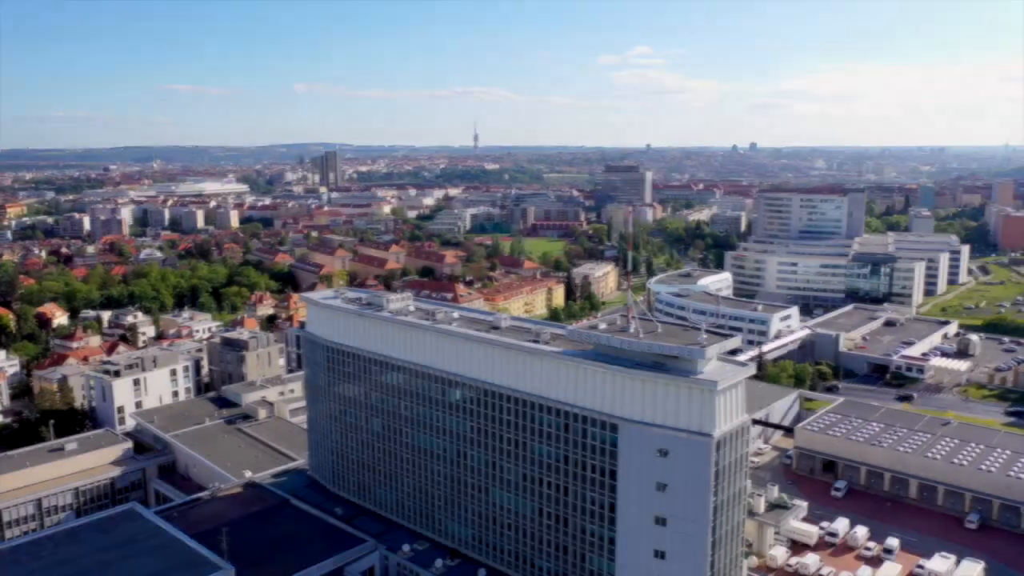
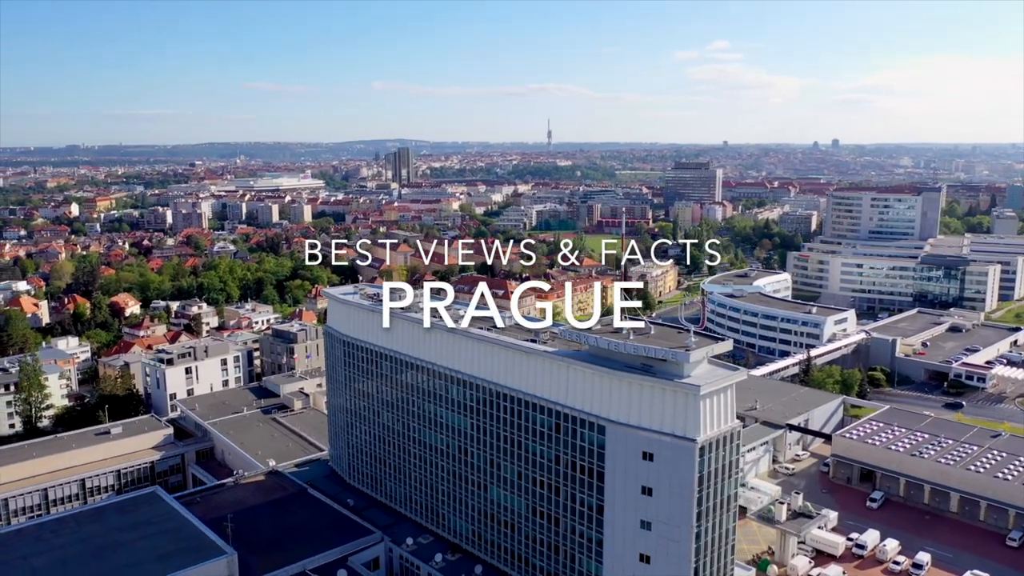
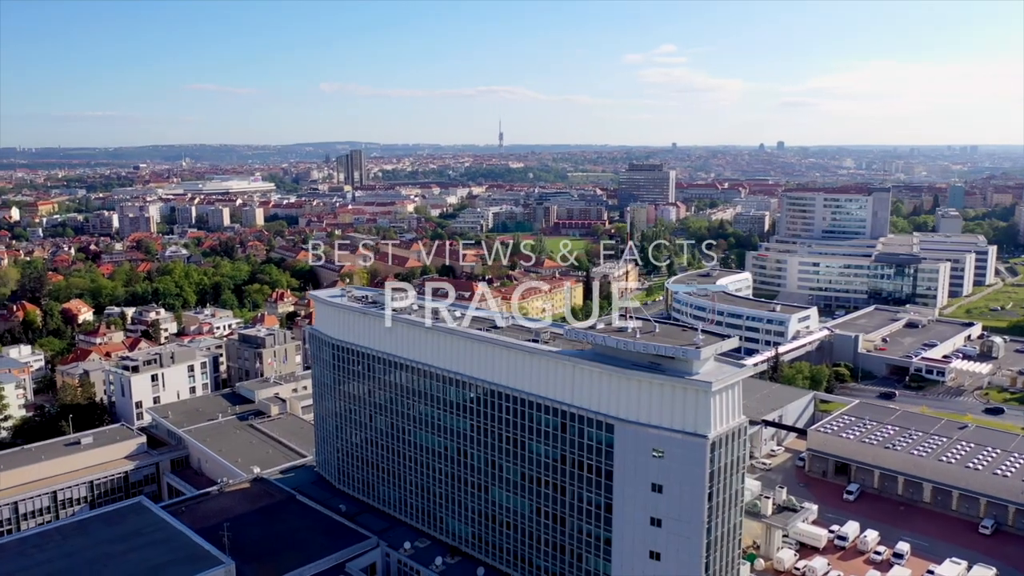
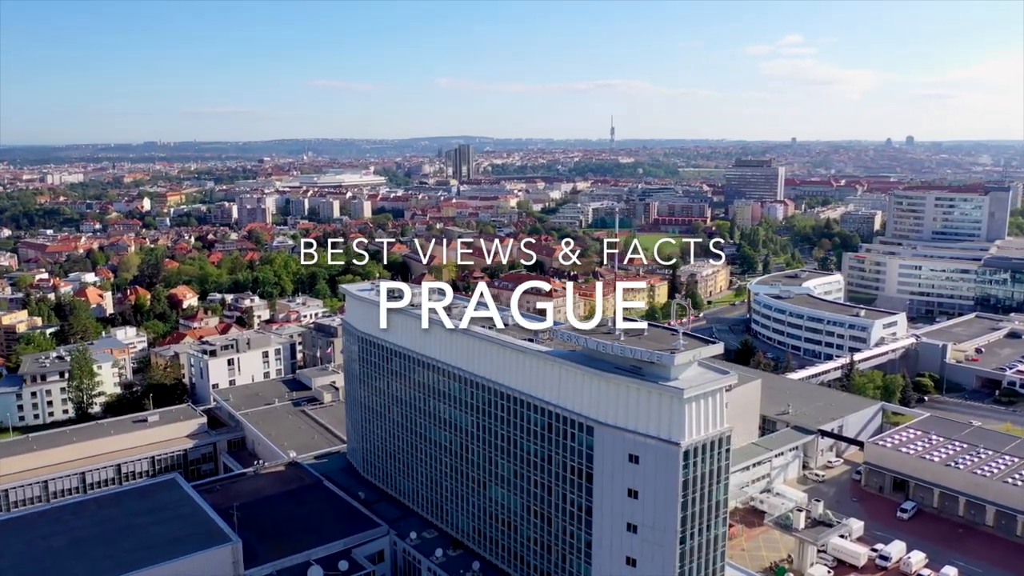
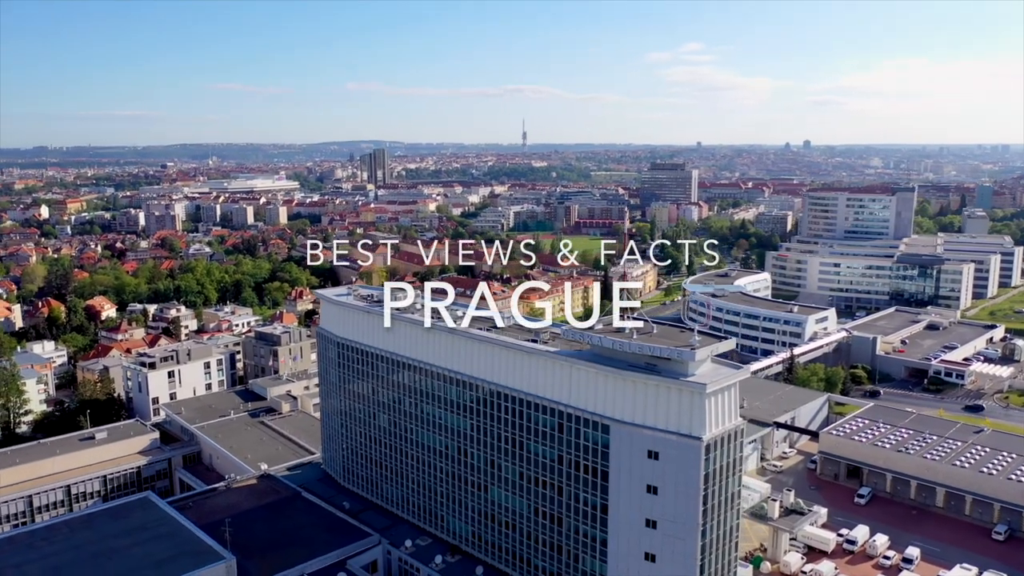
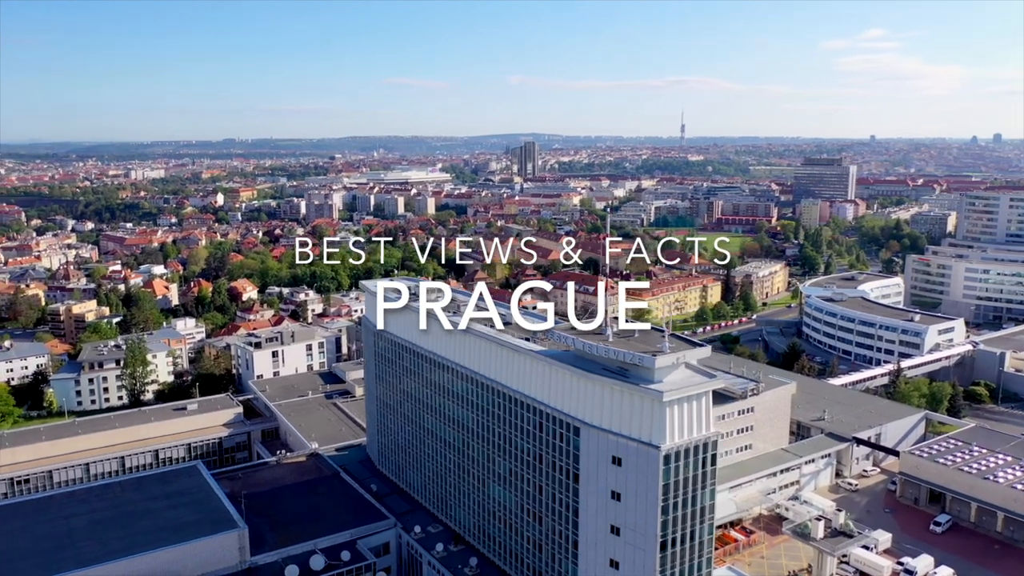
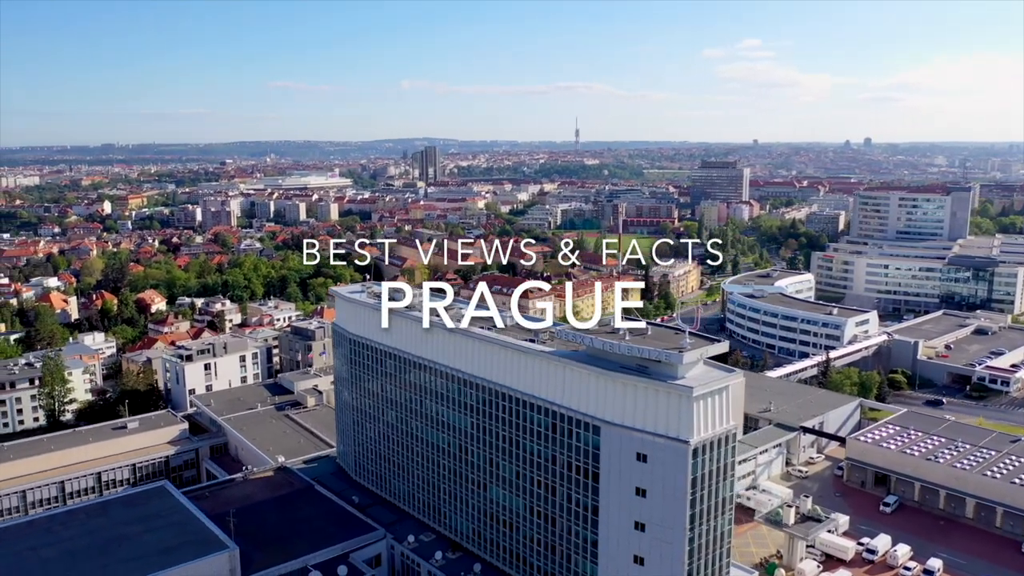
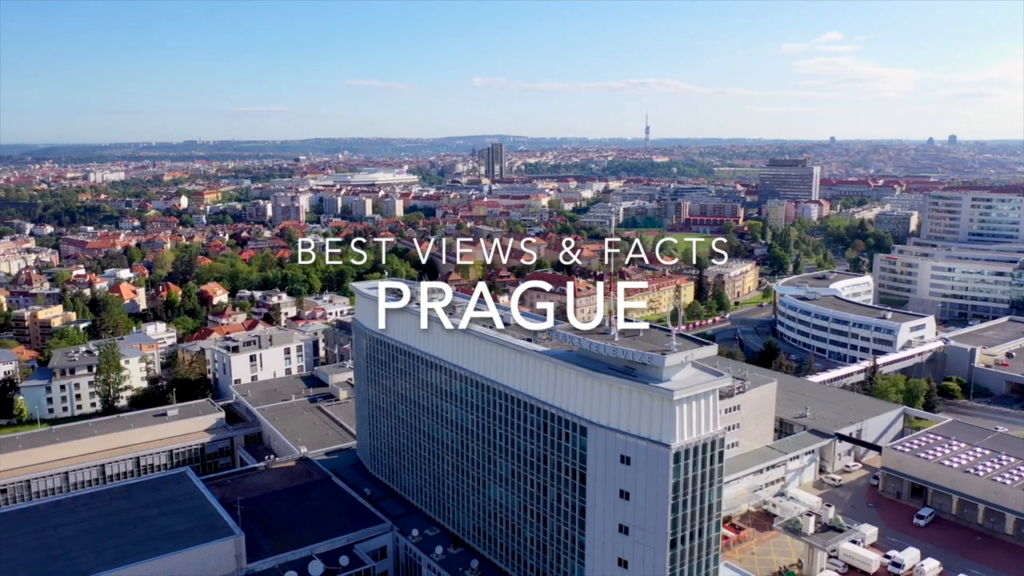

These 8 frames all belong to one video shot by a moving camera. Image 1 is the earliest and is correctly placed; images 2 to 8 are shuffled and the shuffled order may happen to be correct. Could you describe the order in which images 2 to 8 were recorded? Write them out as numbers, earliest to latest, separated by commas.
3, 5, 2, 7, 4, 8, 6
